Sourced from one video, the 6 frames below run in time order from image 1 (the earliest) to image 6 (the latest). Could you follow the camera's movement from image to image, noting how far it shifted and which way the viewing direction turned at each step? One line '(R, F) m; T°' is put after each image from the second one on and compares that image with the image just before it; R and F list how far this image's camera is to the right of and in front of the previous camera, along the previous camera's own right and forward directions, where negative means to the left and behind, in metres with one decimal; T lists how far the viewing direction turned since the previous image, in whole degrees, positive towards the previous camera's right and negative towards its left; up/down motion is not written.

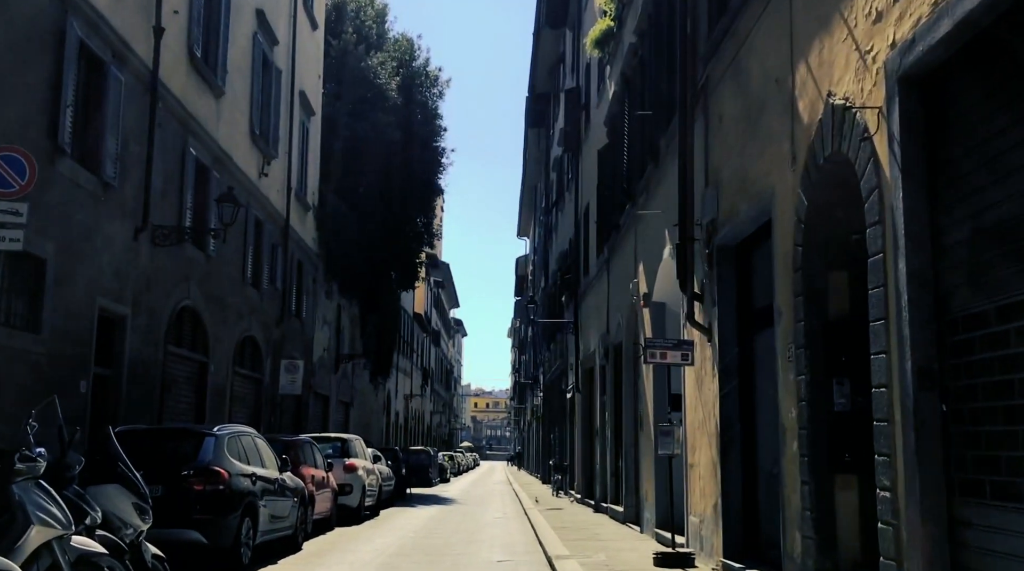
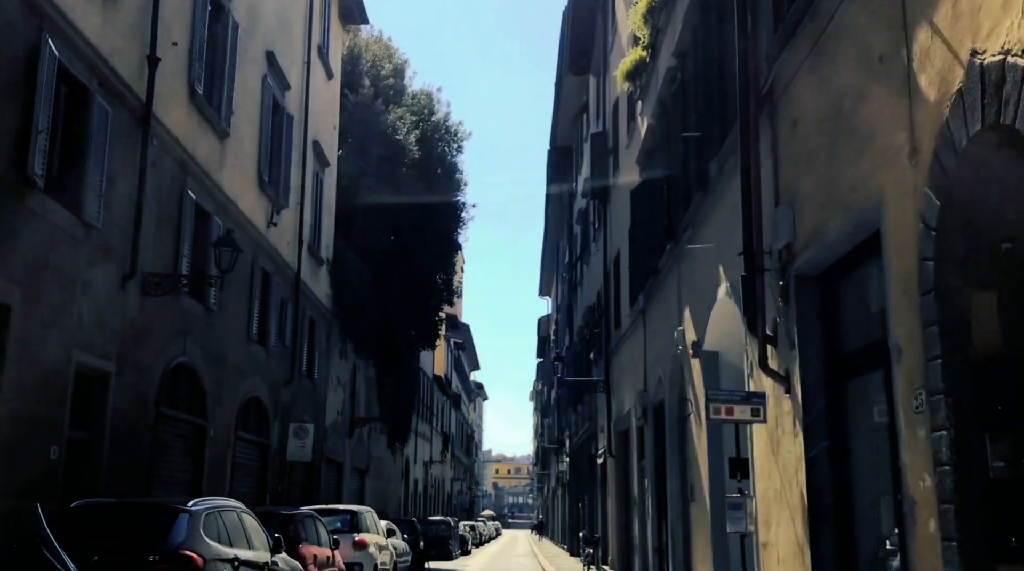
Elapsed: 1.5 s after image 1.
(-0.1, +1.9) m; -1°
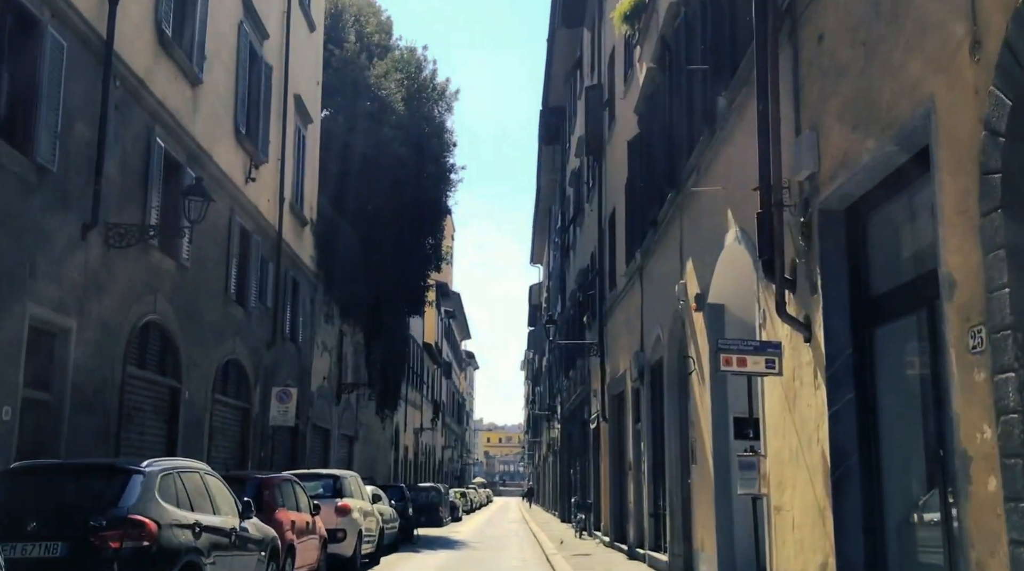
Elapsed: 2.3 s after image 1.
(0.0, +1.0) m; 0°
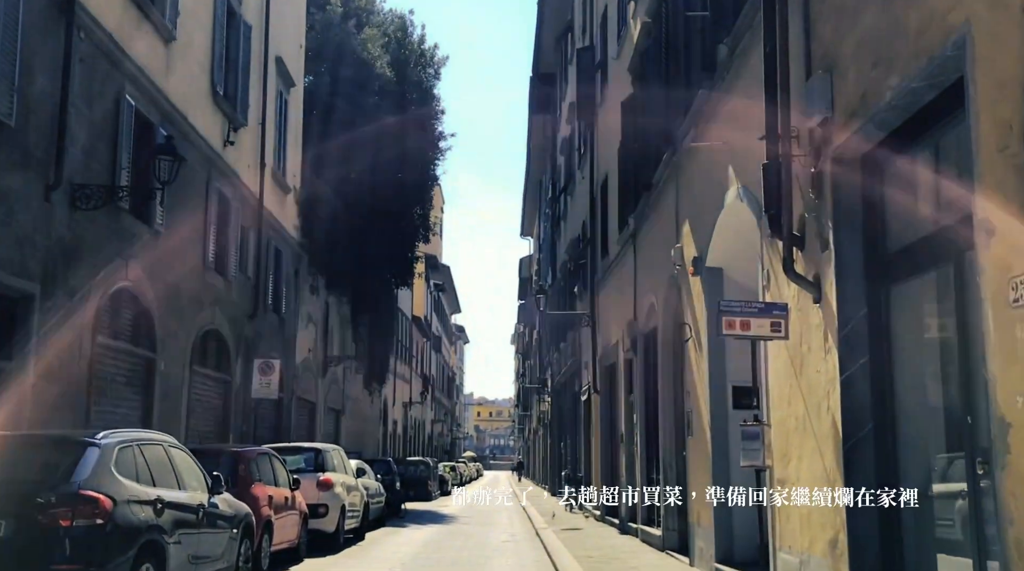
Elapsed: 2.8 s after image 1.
(0.0, +0.7) m; +1°
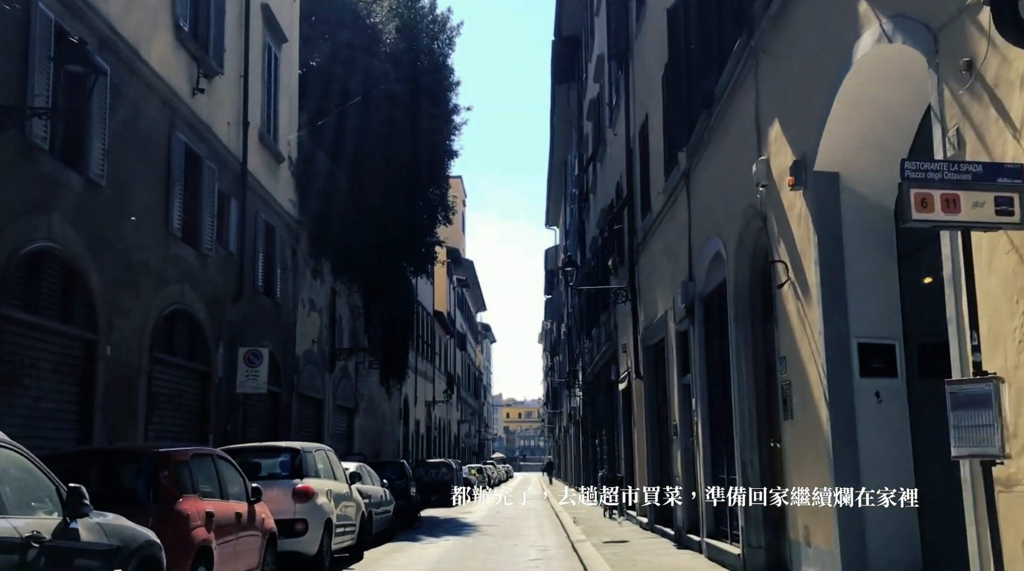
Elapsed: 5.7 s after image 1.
(0.0, +3.6) m; -1°
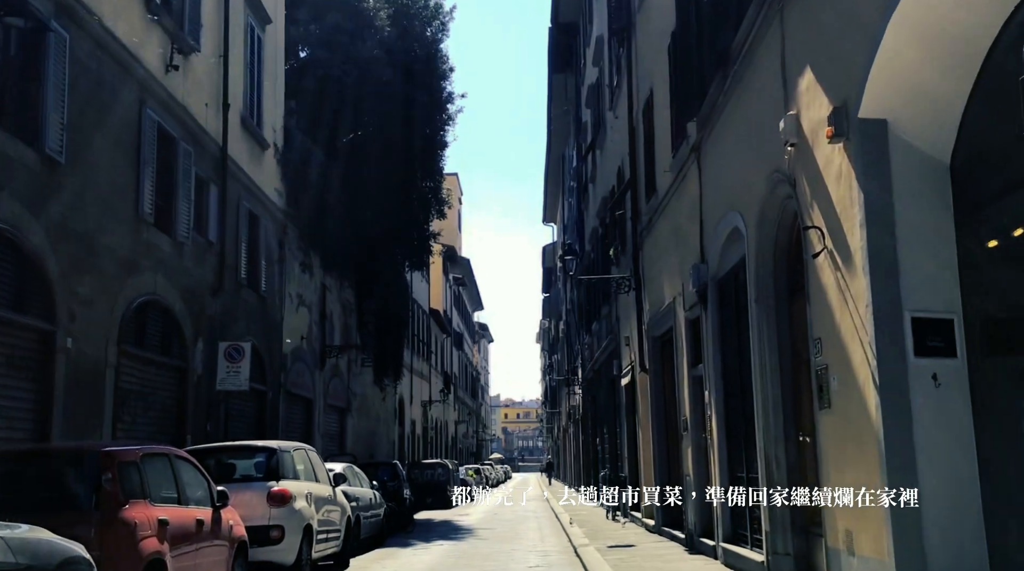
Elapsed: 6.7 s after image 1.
(0.0, +1.2) m; 0°
